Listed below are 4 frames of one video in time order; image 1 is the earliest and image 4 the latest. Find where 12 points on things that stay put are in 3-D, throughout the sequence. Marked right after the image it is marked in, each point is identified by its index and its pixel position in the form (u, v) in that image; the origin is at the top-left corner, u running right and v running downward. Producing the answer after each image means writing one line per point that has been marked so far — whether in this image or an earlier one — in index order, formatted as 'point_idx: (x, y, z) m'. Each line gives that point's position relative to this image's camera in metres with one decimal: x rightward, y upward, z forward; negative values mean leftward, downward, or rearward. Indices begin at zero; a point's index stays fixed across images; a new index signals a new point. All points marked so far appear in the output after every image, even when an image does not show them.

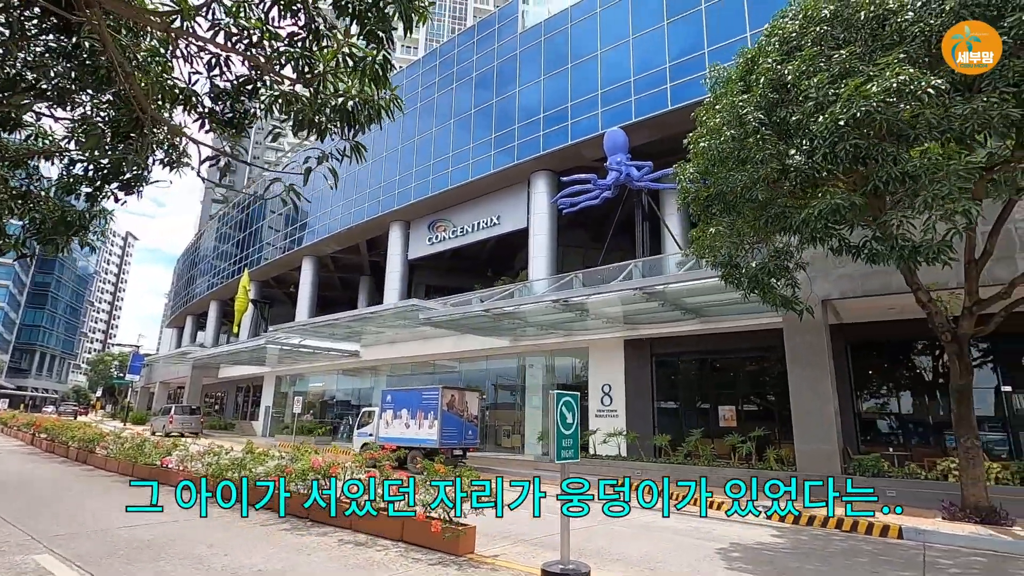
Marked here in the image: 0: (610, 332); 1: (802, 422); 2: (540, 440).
0: (+3.2, -1.4, +17.9) m
1: (+6.4, -2.9, +12.3) m
2: (+1.0, -5.3, +19.9) m
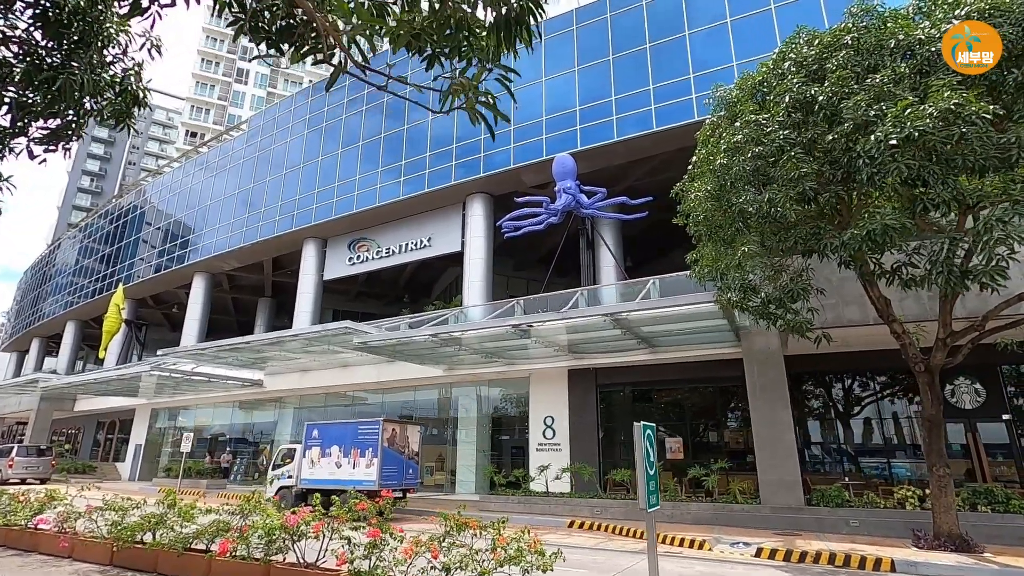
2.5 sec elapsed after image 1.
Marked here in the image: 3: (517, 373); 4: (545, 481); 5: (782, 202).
0: (+1.3, -2.3, +17.2) m
1: (+5.5, -3.6, +12.2) m
2: (-1.3, -6.2, +18.6) m
3: (+0.2, -2.8, +18.3) m
4: (+1.5, -5.7, +16.5) m
5: (+3.5, +1.1, +7.1) m
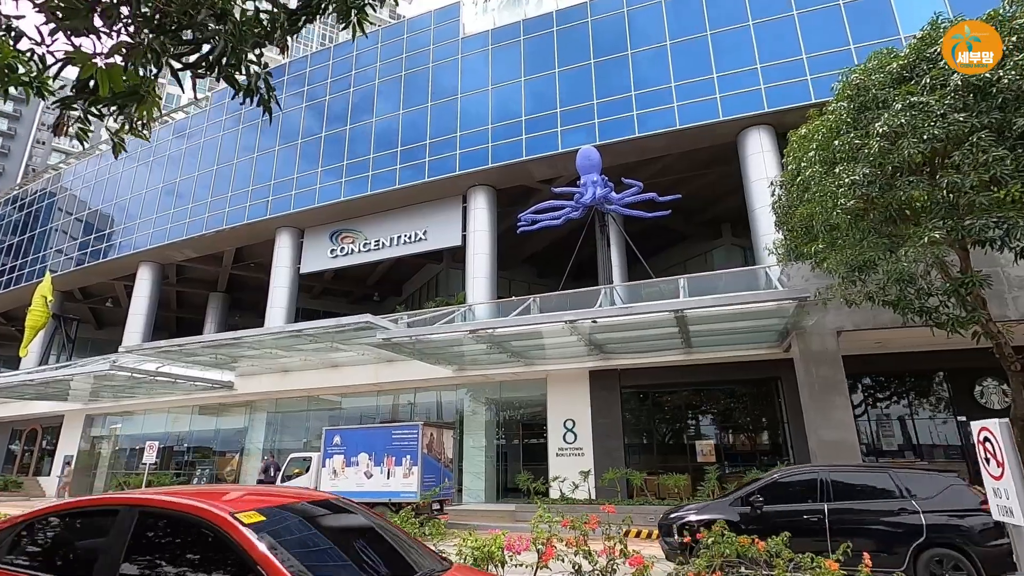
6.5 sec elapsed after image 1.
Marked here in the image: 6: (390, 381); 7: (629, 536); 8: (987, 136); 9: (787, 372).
0: (+1.9, -2.2, +16.4) m
1: (+6.7, -3.6, +12.0) m
2: (-0.9, -6.1, +17.4) m
3: (+0.7, -2.7, +17.4) m
4: (+2.1, -5.6, +15.7) m
5: (+5.5, +1.2, +6.7) m
6: (-4.1, -3.2, +19.0) m
7: (+2.4, -5.0, +11.3) m
8: (+5.6, +1.8, +6.7) m
9: (+7.4, -2.3, +15.1) m
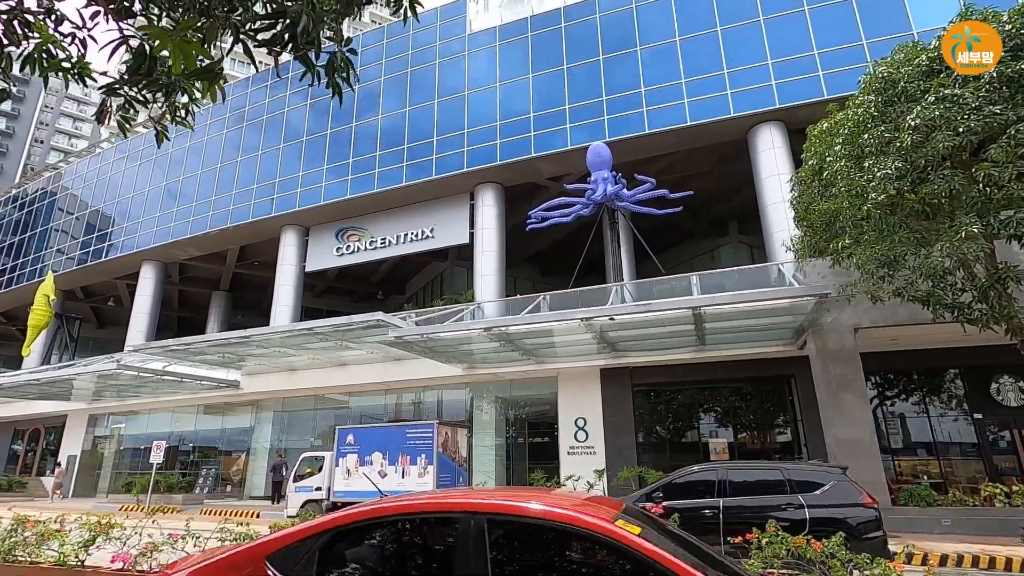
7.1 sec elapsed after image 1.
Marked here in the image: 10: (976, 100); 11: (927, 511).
0: (+2.3, -2.1, +16.3) m
1: (+7.1, -3.5, +11.9) m
2: (-0.6, -6.0, +17.3) m
3: (+1.0, -2.6, +17.3) m
4: (+2.4, -5.5, +15.6) m
5: (+5.8, +1.3, +6.6) m
6: (-3.8, -3.1, +18.8) m
7: (+2.7, -5.0, +11.2) m
8: (+6.0, +1.9, +6.6) m
9: (+7.7, -2.2, +15.0) m
10: (+5.7, +2.3, +6.9) m
11: (+8.0, -4.3, +10.8) m
